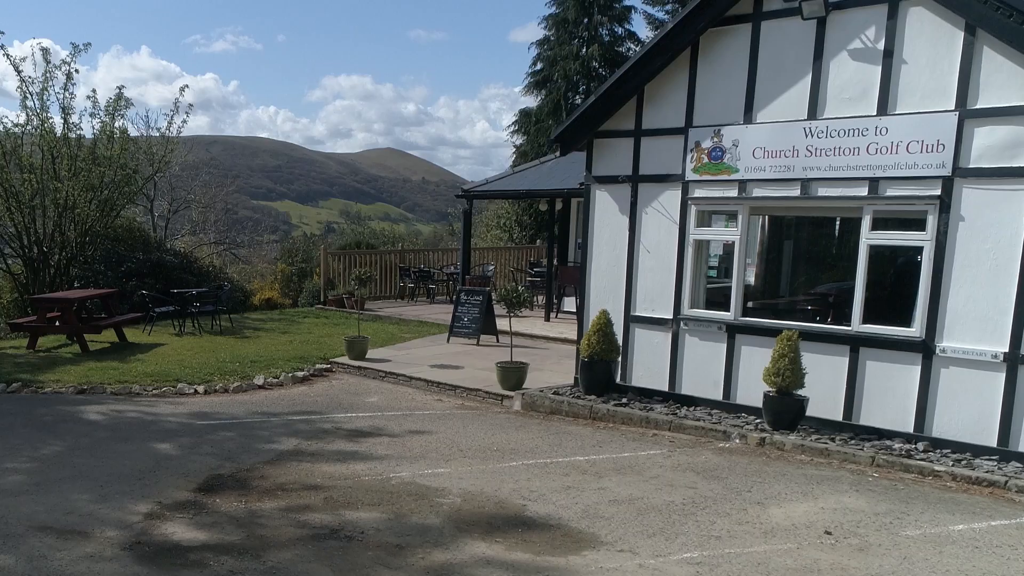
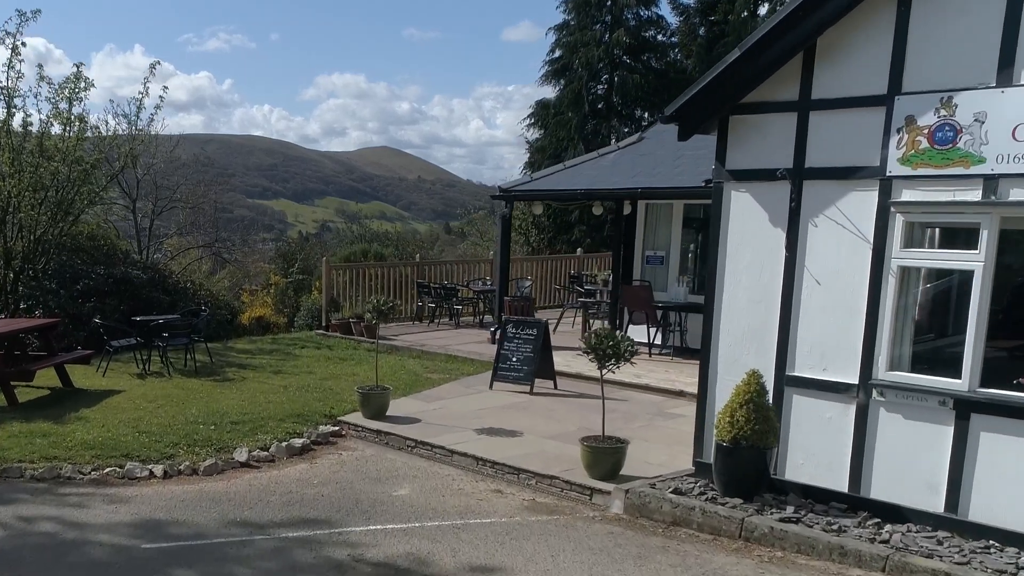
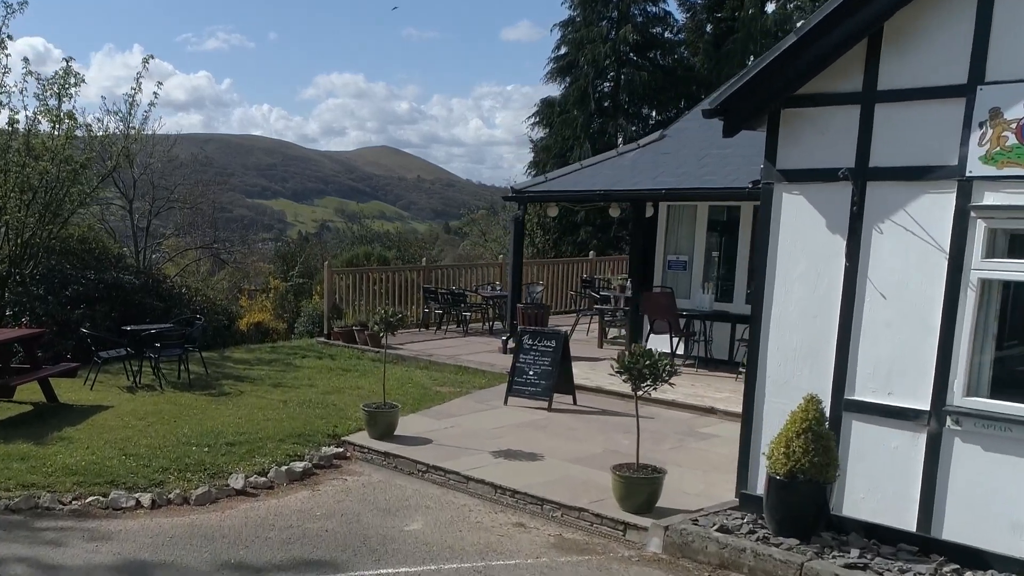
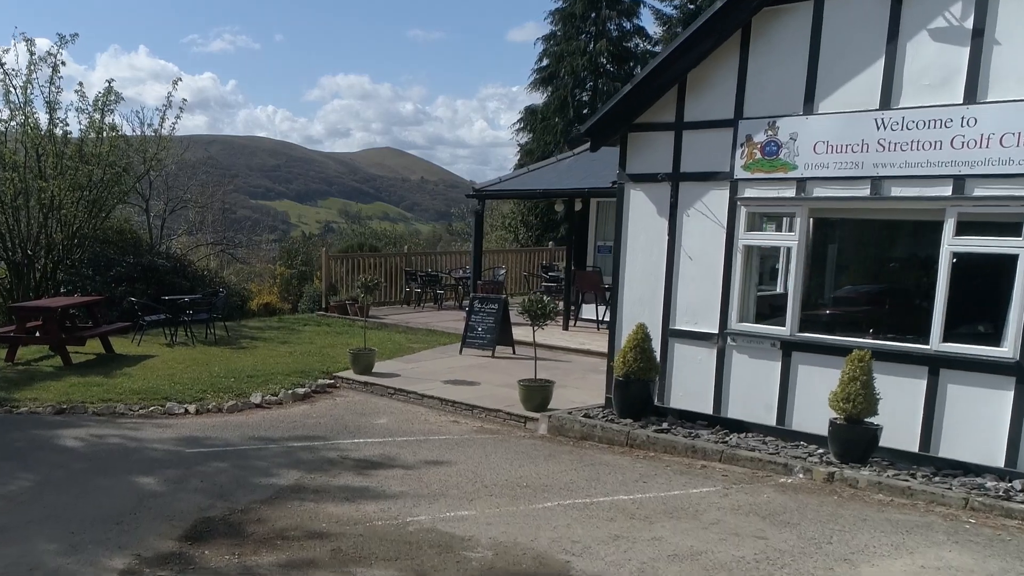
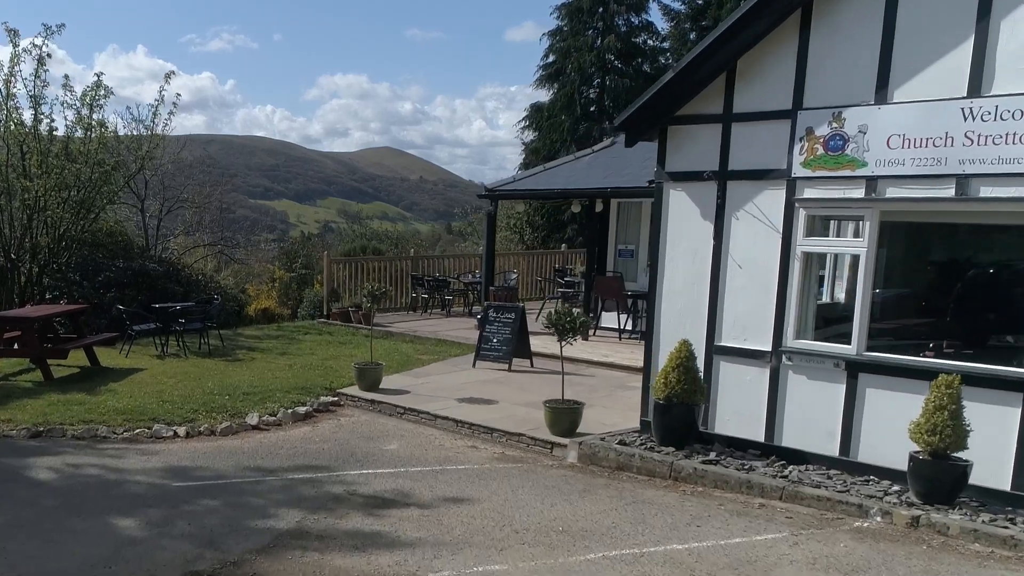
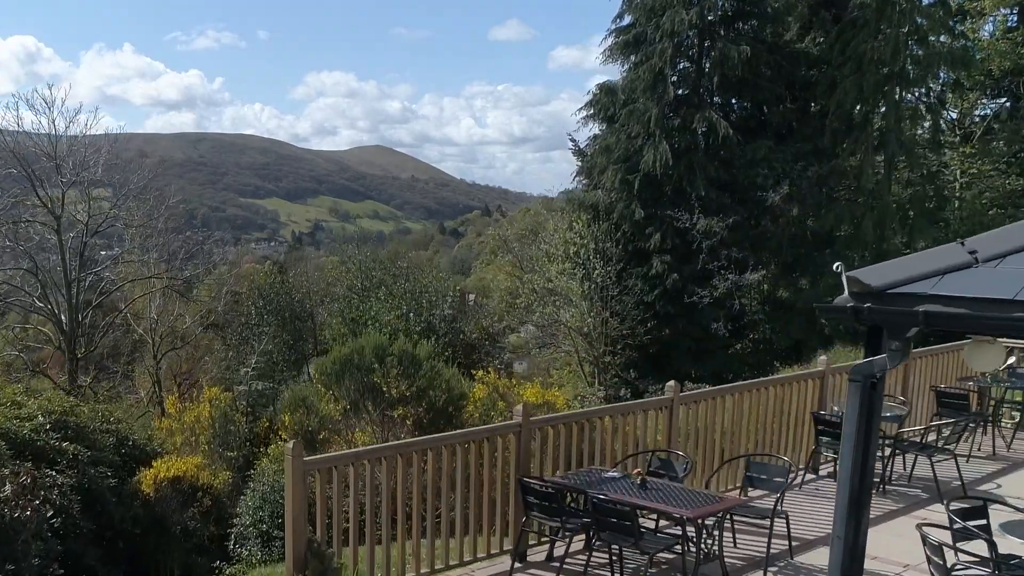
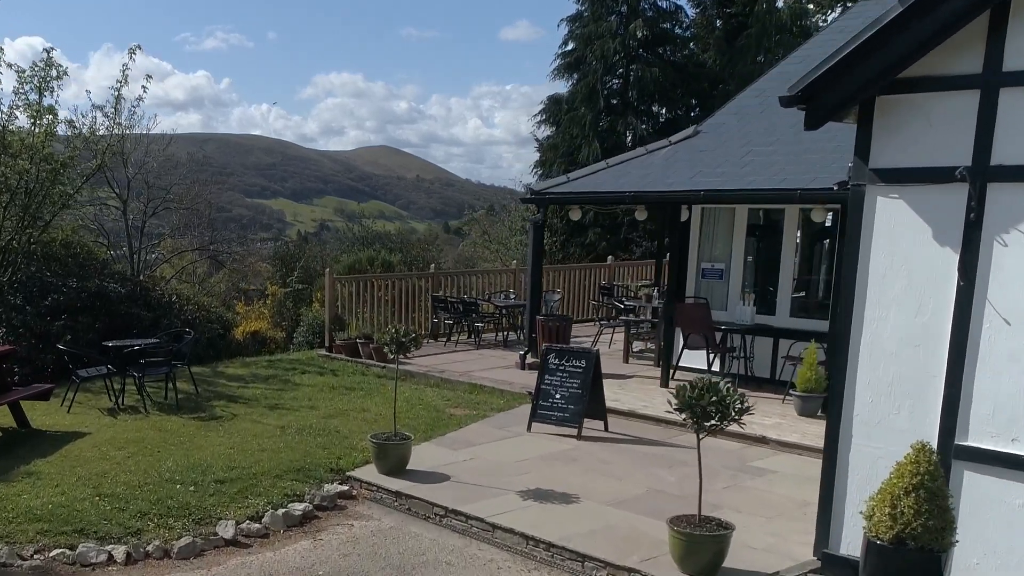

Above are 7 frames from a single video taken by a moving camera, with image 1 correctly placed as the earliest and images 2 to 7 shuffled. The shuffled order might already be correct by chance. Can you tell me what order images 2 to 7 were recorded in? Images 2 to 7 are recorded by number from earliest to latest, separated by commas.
4, 5, 2, 3, 7, 6
